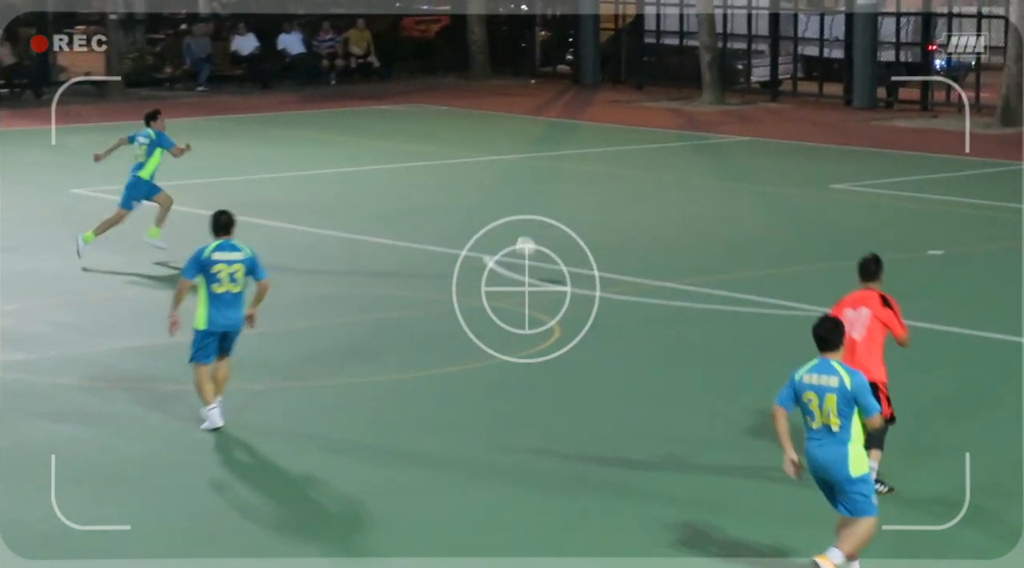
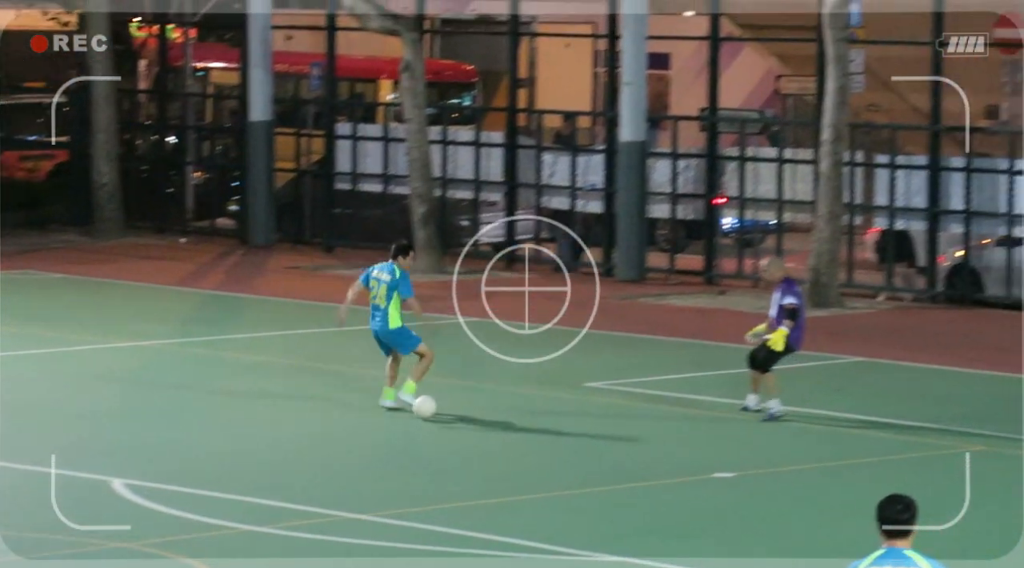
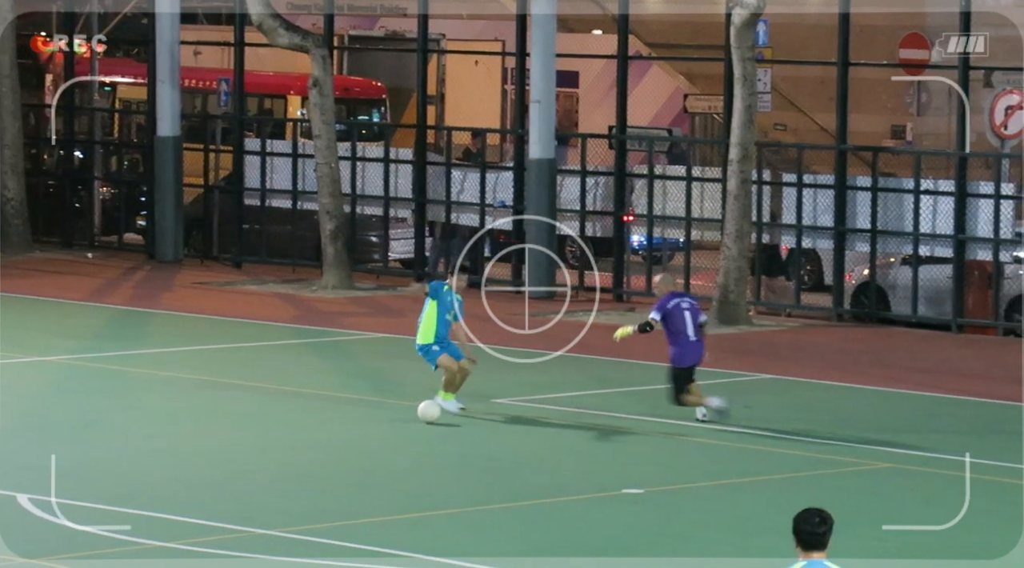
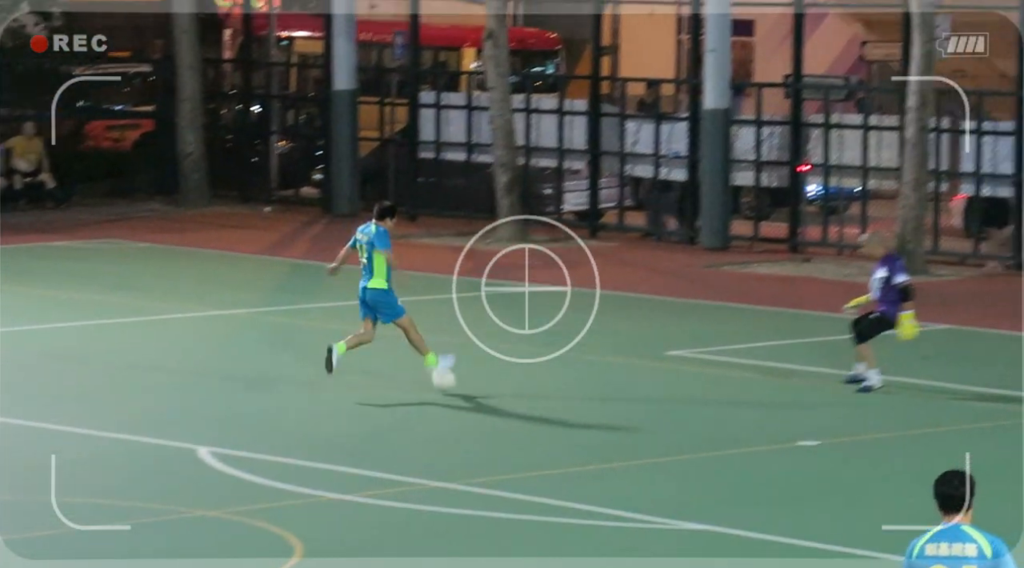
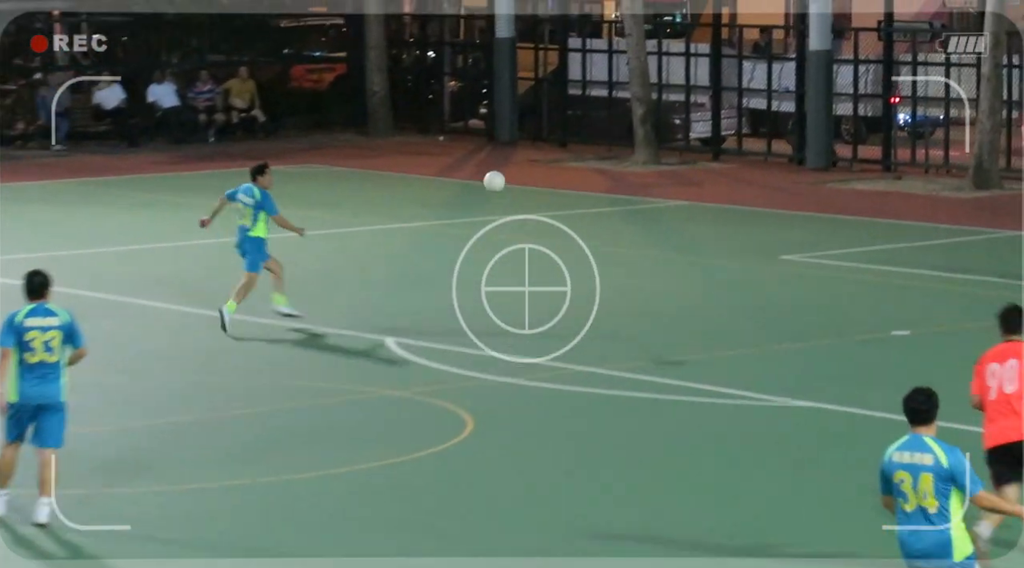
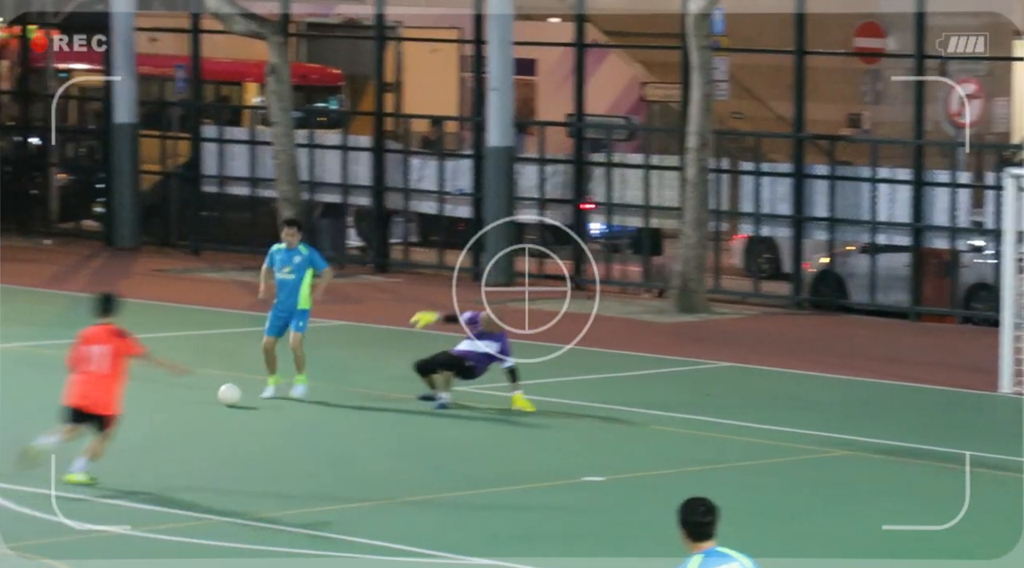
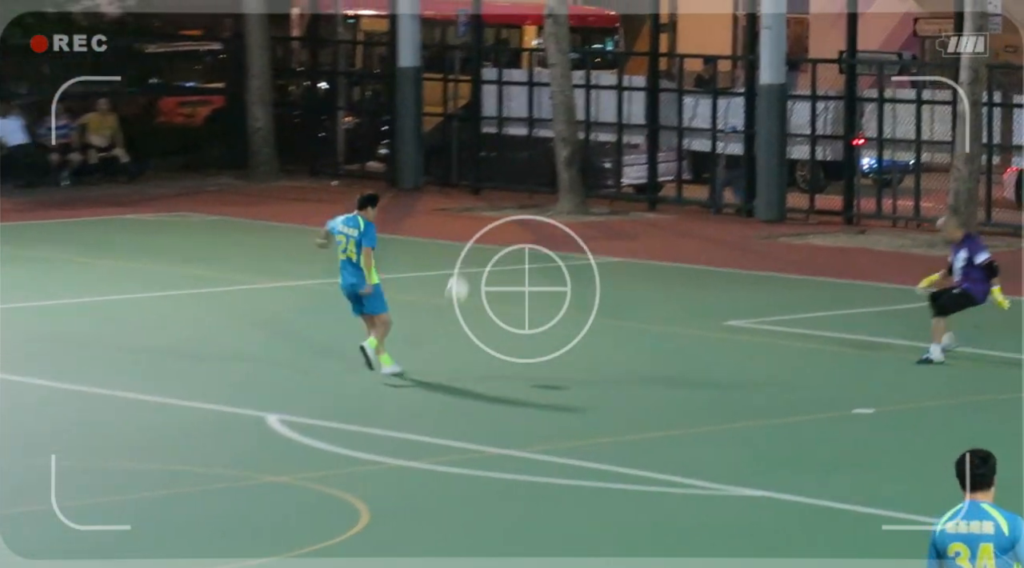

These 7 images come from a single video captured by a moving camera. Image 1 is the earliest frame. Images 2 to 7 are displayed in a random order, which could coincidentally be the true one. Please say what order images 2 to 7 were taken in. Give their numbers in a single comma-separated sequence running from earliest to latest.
5, 7, 4, 2, 3, 6
